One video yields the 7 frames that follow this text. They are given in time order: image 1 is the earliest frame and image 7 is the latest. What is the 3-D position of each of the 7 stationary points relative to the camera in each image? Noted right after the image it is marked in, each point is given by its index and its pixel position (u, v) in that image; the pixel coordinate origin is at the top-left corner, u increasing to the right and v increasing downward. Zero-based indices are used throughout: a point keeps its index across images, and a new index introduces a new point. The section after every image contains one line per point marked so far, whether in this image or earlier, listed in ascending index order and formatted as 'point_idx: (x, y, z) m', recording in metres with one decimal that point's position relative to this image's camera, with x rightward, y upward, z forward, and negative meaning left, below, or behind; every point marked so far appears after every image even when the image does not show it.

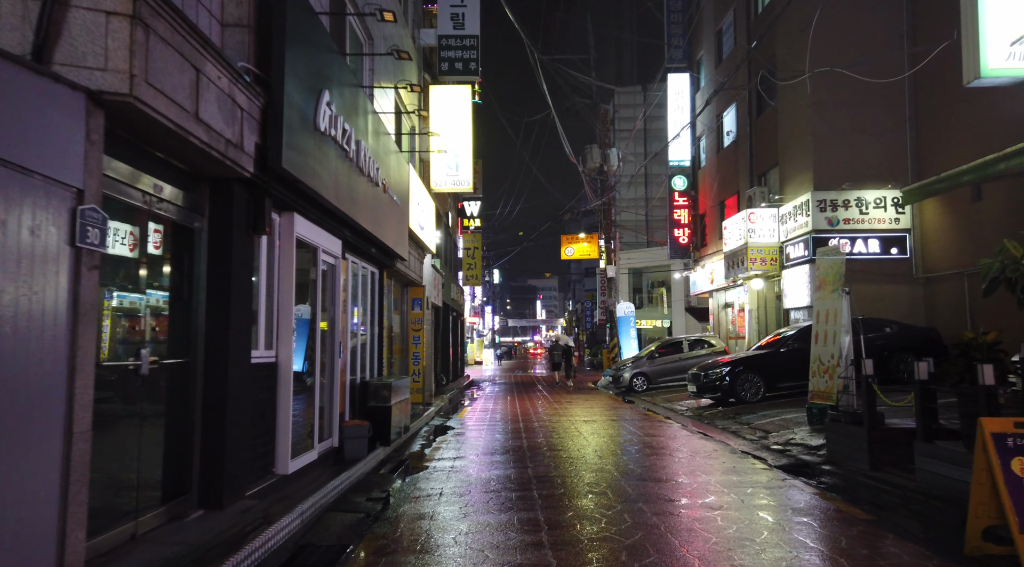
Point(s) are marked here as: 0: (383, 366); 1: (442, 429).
0: (-2.2, -1.4, +13.7) m
1: (-1.3, -2.8, +15.2) m
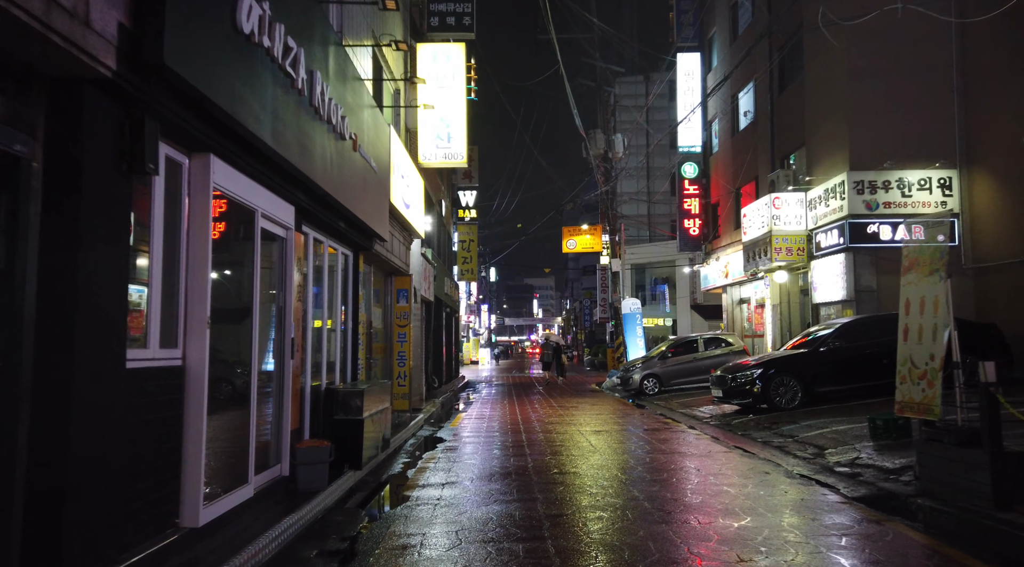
0: (-2.2, -1.2, +11.4) m
1: (-1.3, -2.6, +12.9) m
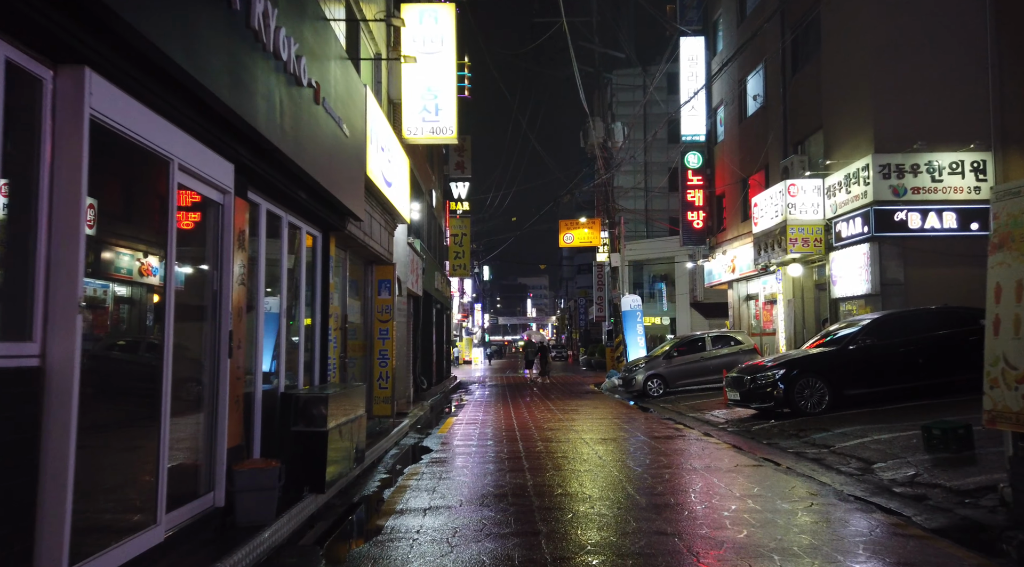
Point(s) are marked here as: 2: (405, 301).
0: (-2.2, -1.1, +9.9) m
1: (-1.4, -2.4, +11.4) m
2: (-2.2, -0.4, +16.2) m
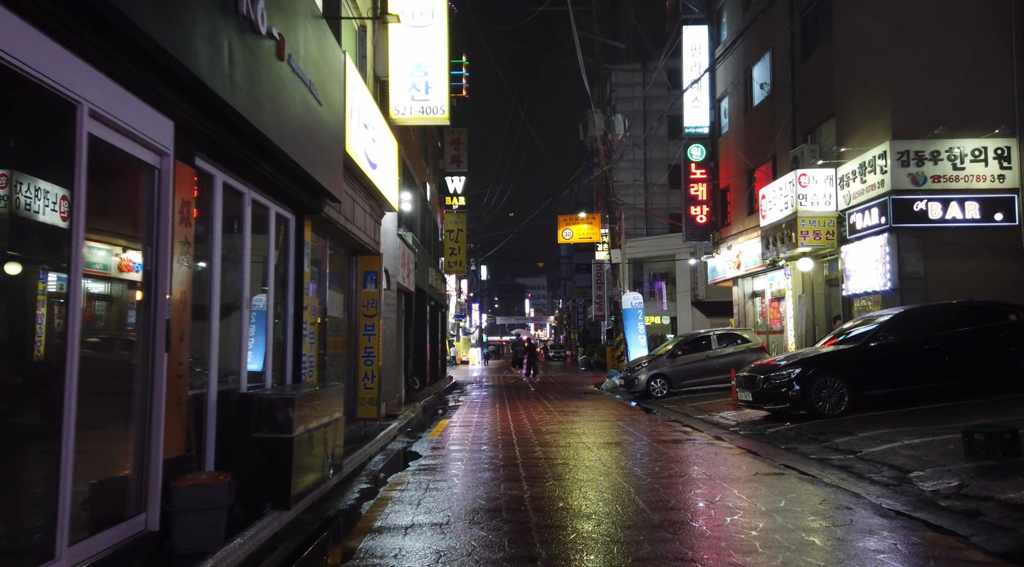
0: (-2.3, -0.9, +8.9) m
1: (-1.4, -2.3, +10.4) m
2: (-2.2, -0.2, +15.3) m
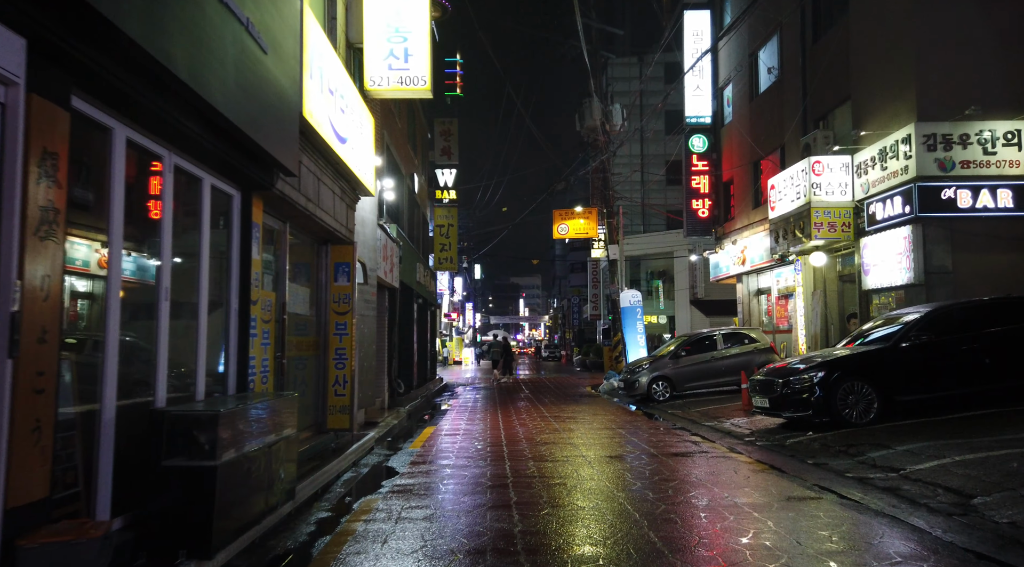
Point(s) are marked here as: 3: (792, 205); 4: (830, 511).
0: (-2.4, -0.9, +7.5) m
1: (-1.5, -2.2, +9.1) m
2: (-2.4, -0.1, +13.9) m
3: (+6.4, +1.8, +18.1) m
4: (+2.8, -2.0, +6.9) m
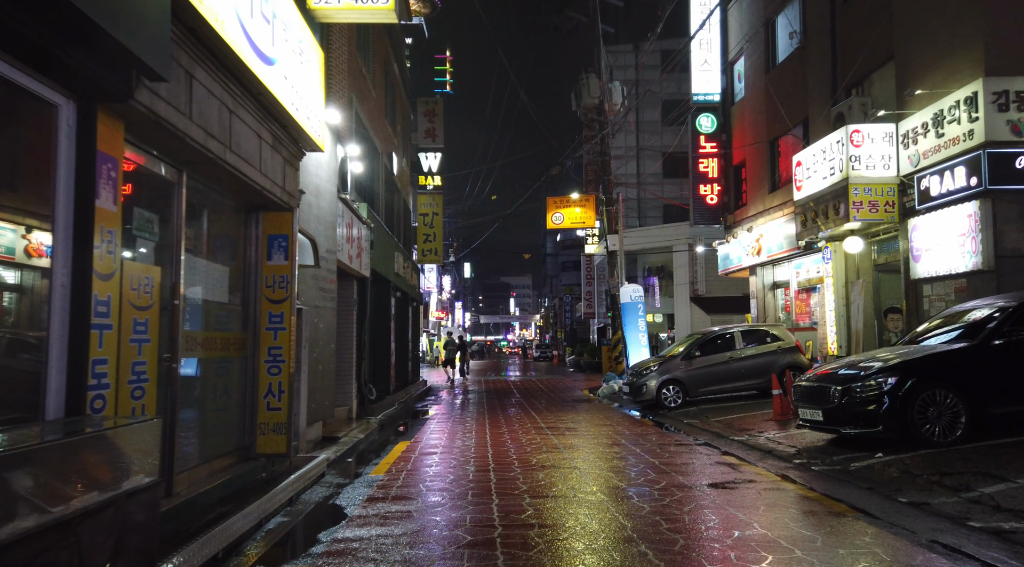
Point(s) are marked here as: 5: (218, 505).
0: (-2.5, -0.6, +5.0) m
1: (-1.6, -2.0, +6.6) m
2: (-2.6, +0.1, +11.4) m
3: (+6.2, +2.0, +15.7) m
4: (+2.7, -1.8, +4.5) m
5: (-2.3, -1.8, +6.3) m
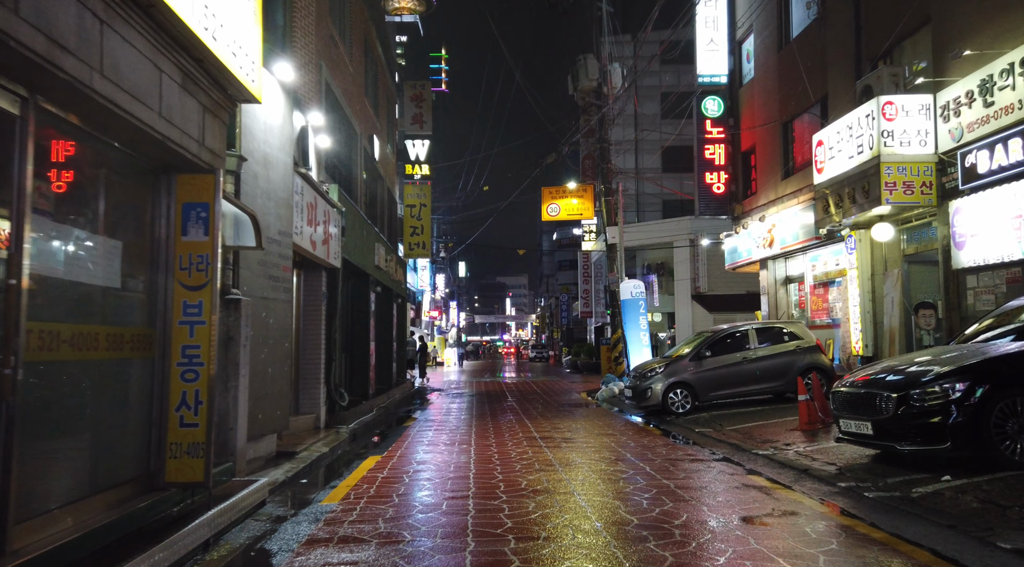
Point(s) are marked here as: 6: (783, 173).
0: (-2.6, -0.5, +3.3) m
1: (-1.8, -1.9, +4.9) m
2: (-2.7, +0.2, +9.7) m
3: (+6.0, +2.1, +14.1) m
4: (+2.6, -1.6, +2.8) m
5: (-2.5, -1.6, +4.6) m
6: (+6.7, +2.8, +19.8) m
